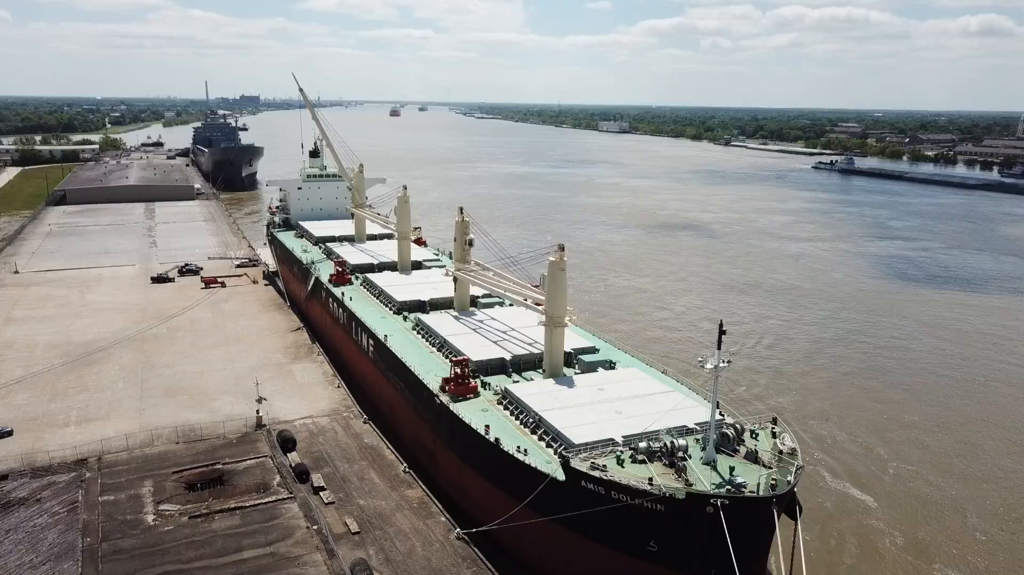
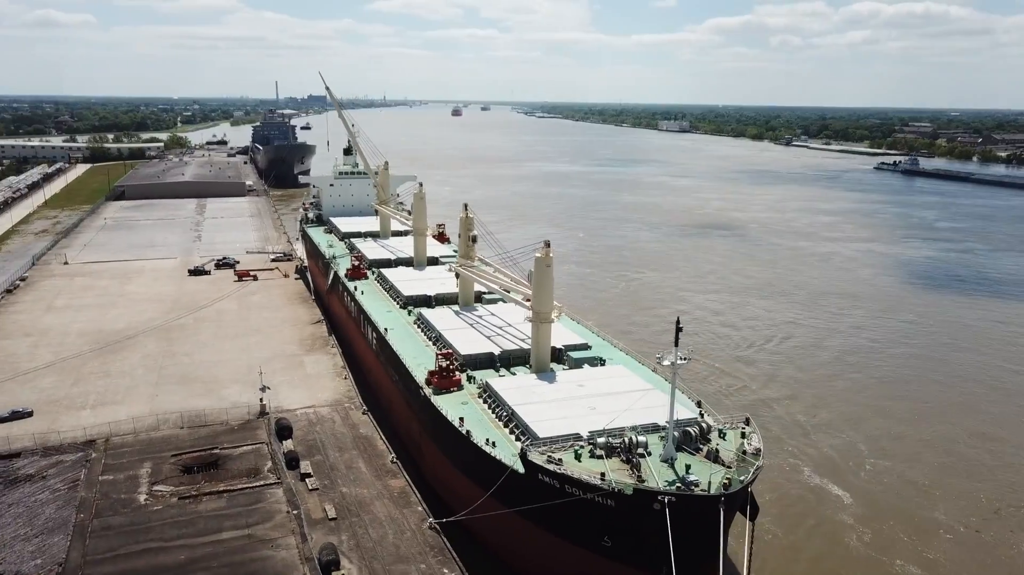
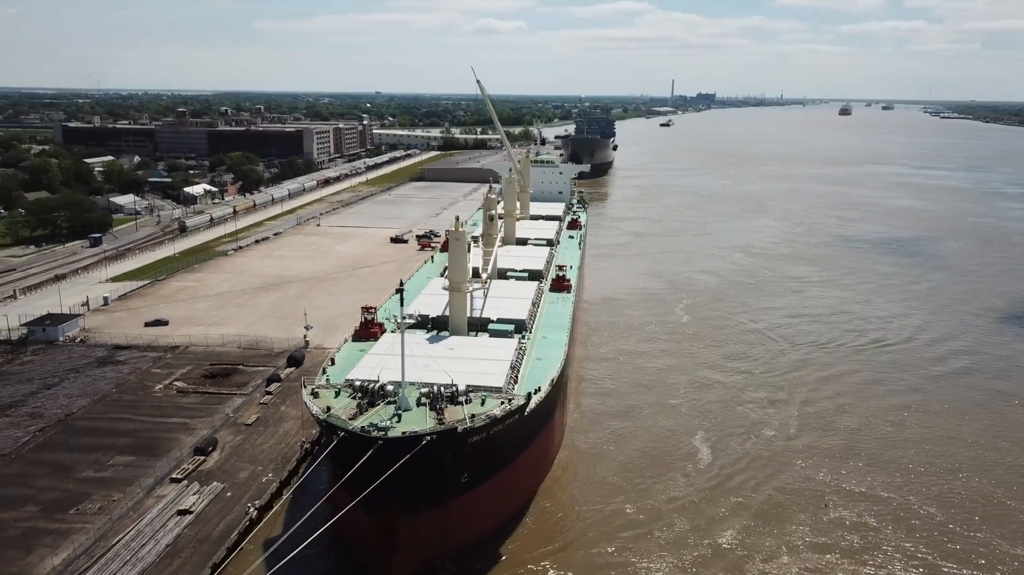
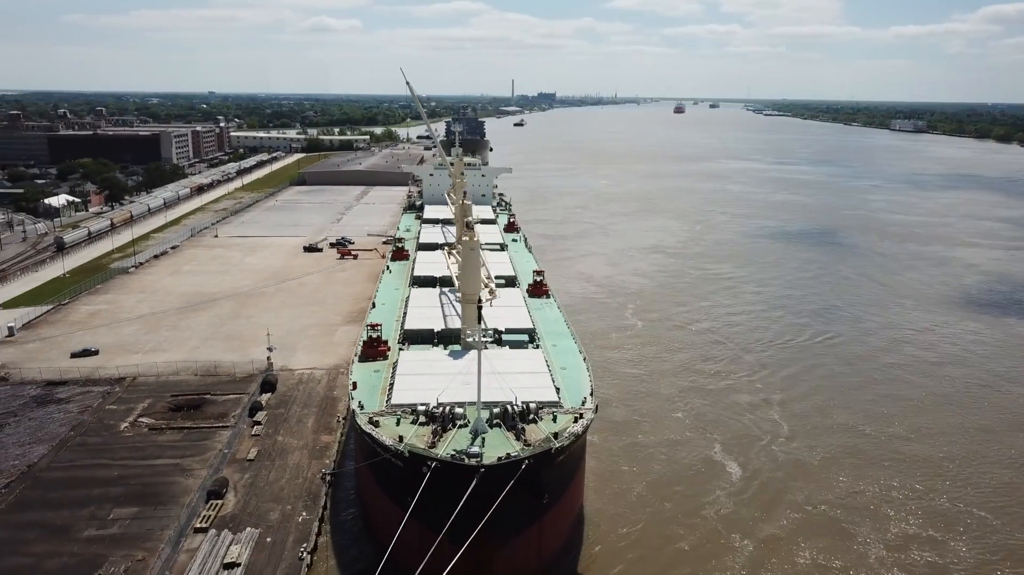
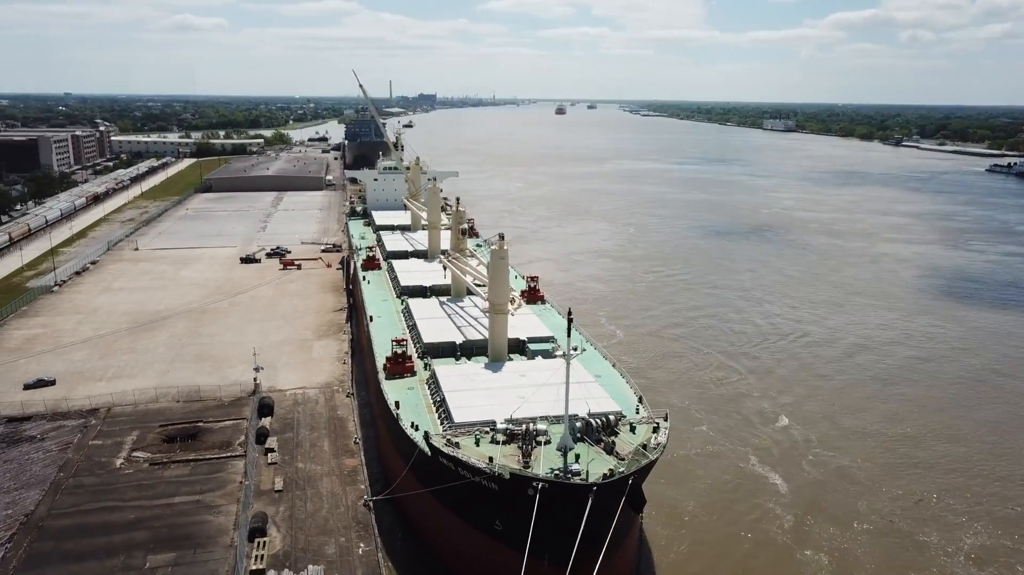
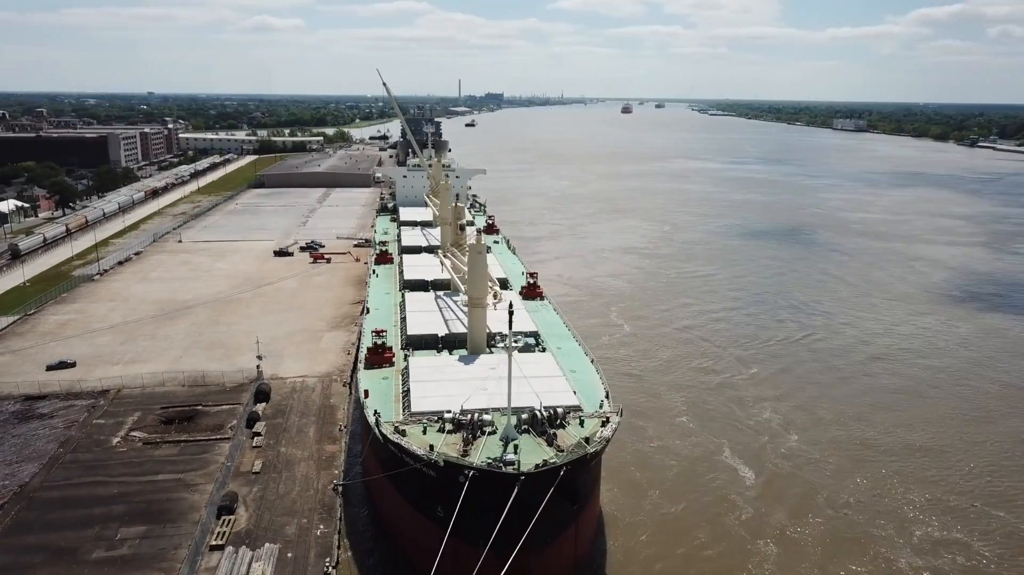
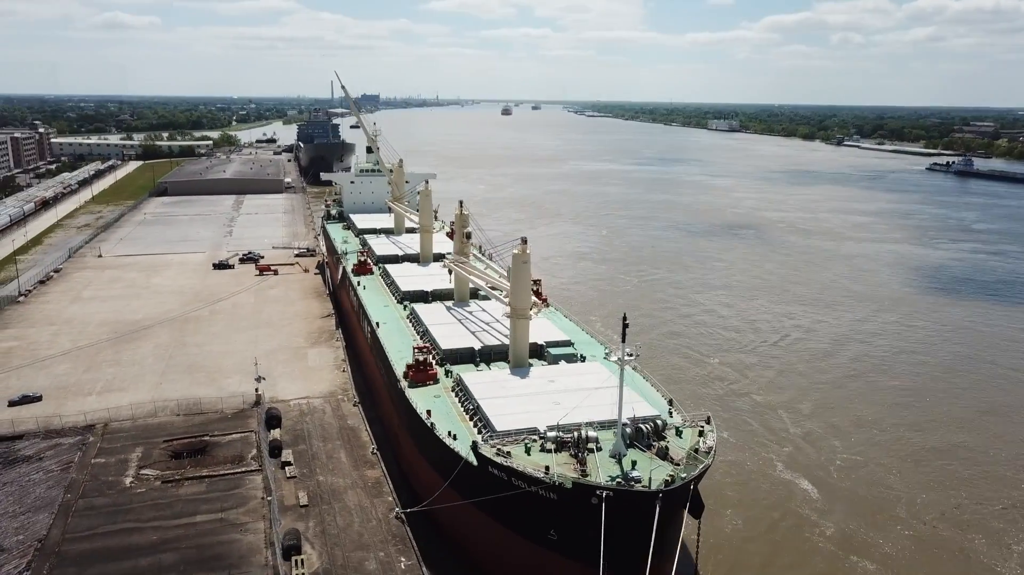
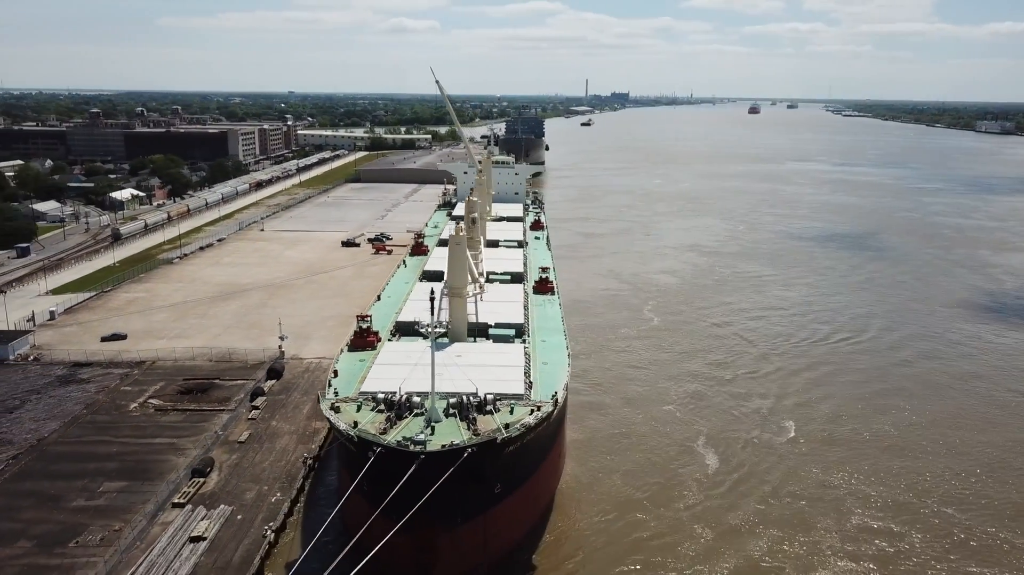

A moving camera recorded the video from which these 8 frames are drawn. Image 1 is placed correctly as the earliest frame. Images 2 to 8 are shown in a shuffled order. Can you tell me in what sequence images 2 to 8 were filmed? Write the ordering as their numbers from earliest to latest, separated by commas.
2, 7, 5, 6, 4, 8, 3
